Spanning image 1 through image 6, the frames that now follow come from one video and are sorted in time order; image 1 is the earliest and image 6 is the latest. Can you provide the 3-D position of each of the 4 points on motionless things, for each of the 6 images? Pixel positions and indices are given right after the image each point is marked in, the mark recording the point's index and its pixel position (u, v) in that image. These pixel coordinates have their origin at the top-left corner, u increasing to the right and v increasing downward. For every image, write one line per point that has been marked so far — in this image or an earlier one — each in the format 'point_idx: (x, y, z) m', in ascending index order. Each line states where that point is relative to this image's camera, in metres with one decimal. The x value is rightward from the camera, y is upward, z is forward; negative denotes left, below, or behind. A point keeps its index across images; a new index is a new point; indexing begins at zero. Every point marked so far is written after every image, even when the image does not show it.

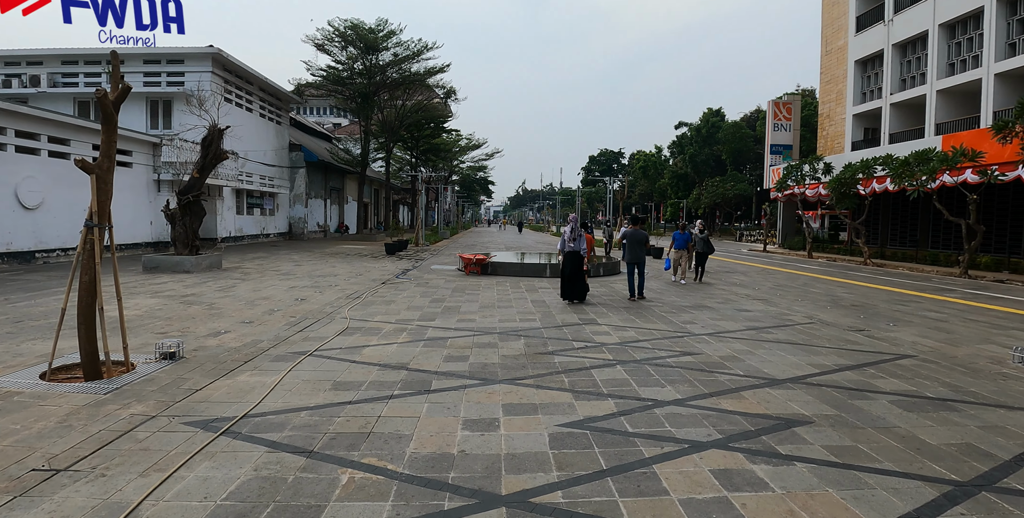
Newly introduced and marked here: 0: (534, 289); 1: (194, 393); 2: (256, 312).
0: (+0.5, -0.6, +10.7) m
1: (-2.8, -1.2, +4.4) m
2: (-4.0, -0.8, +7.9) m
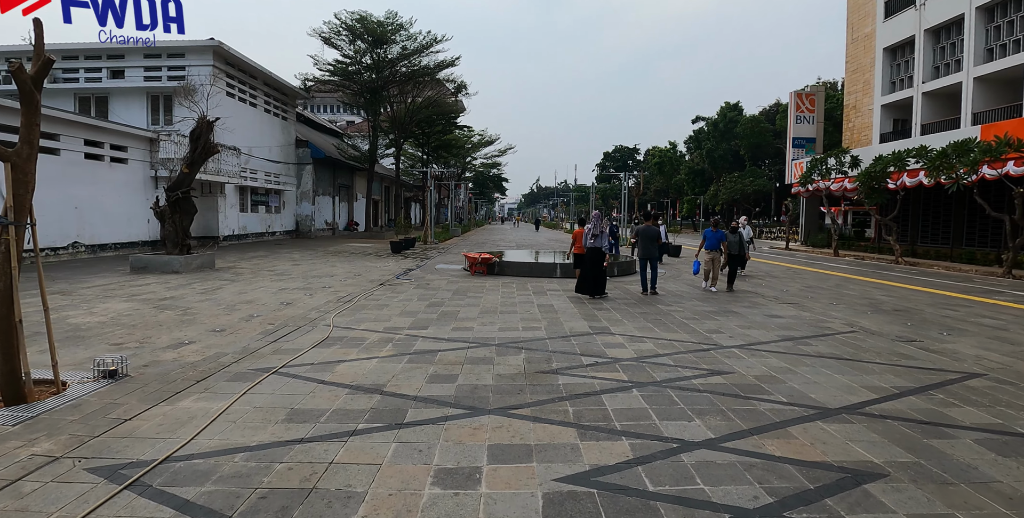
0: (+0.6, -0.6, +9.9) m
1: (-2.8, -1.2, +3.6) m
2: (-4.0, -0.9, +7.1) m
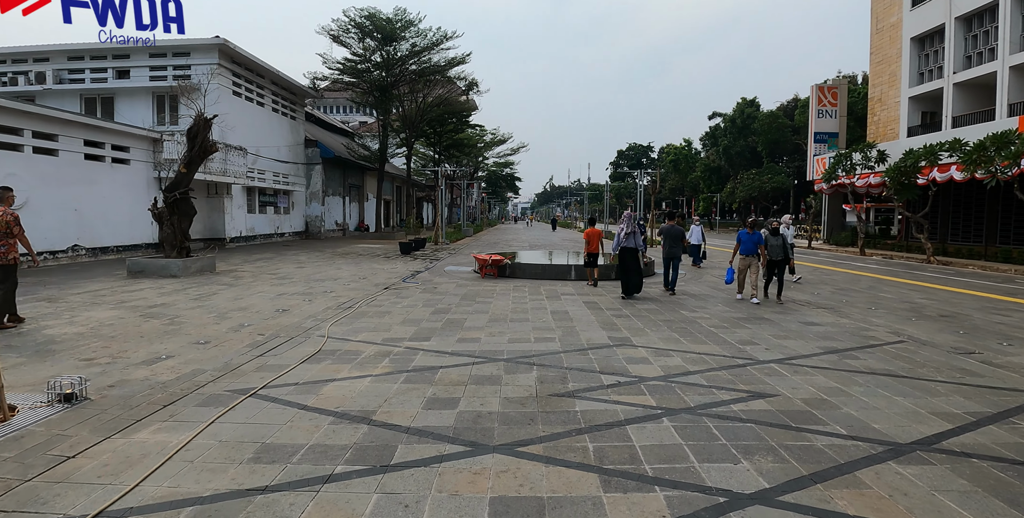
0: (+0.8, -0.7, +9.2) m
1: (-2.8, -1.3, +3.1) m
2: (-3.9, -0.9, +6.6) m
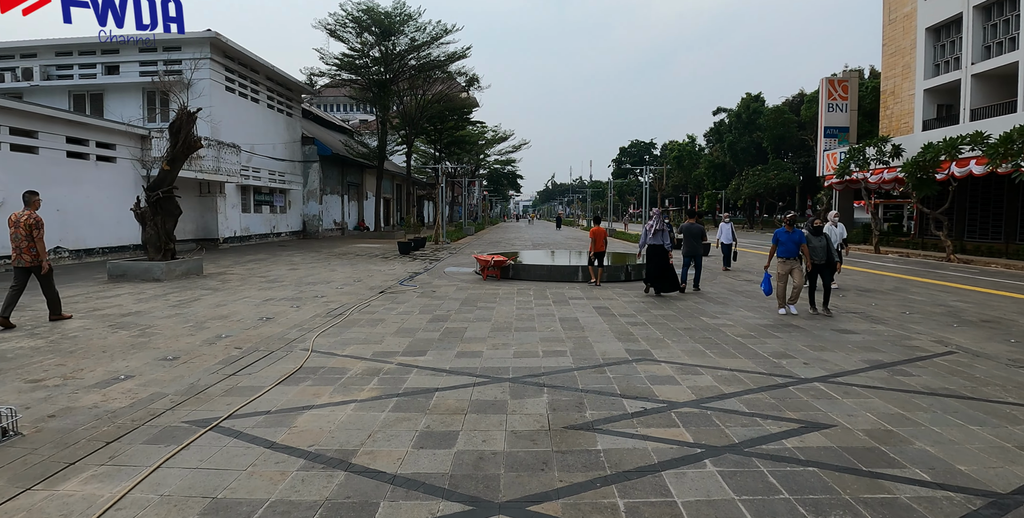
0: (+0.9, -0.7, +8.6) m
1: (-2.7, -1.3, +2.5) m
2: (-3.8, -1.0, +6.0) m
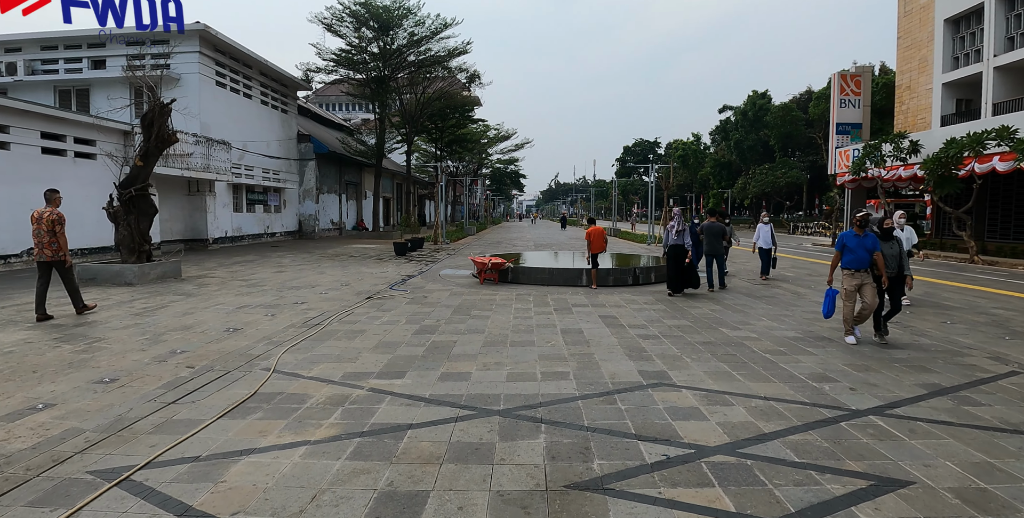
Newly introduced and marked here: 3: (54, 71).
0: (+0.8, -0.7, +7.8) m
1: (-2.8, -1.4, +1.7) m
2: (-3.9, -1.0, +5.2) m
3: (-16.6, +6.8, +18.2) m
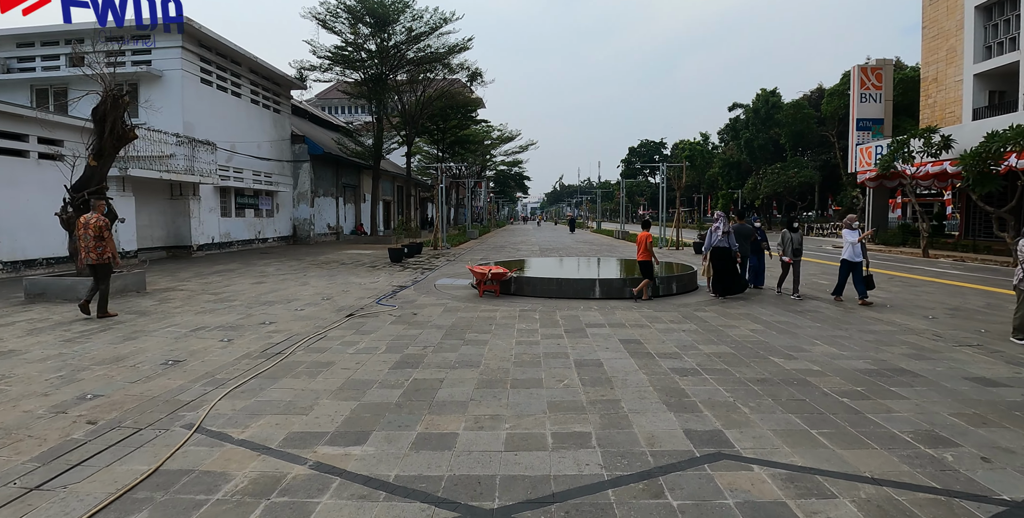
0: (+0.9, -0.9, +6.6) m
1: (-2.8, -1.5, +0.5) m
2: (-3.9, -1.2, +4.1) m
3: (-16.5, +6.5, +17.2) m
